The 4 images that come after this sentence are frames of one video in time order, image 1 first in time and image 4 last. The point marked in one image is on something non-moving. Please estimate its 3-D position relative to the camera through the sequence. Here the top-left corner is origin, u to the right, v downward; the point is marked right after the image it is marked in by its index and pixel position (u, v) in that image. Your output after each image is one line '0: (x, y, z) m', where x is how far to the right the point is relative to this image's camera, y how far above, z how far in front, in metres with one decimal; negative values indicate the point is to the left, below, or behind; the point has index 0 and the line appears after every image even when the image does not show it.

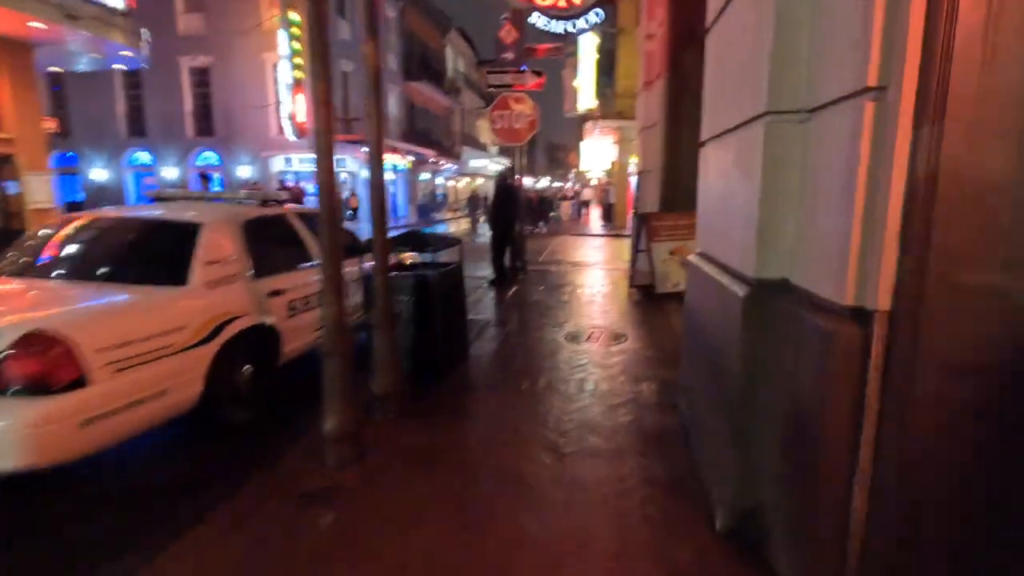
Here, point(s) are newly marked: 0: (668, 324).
0: (+2.4, -0.6, +8.2) m
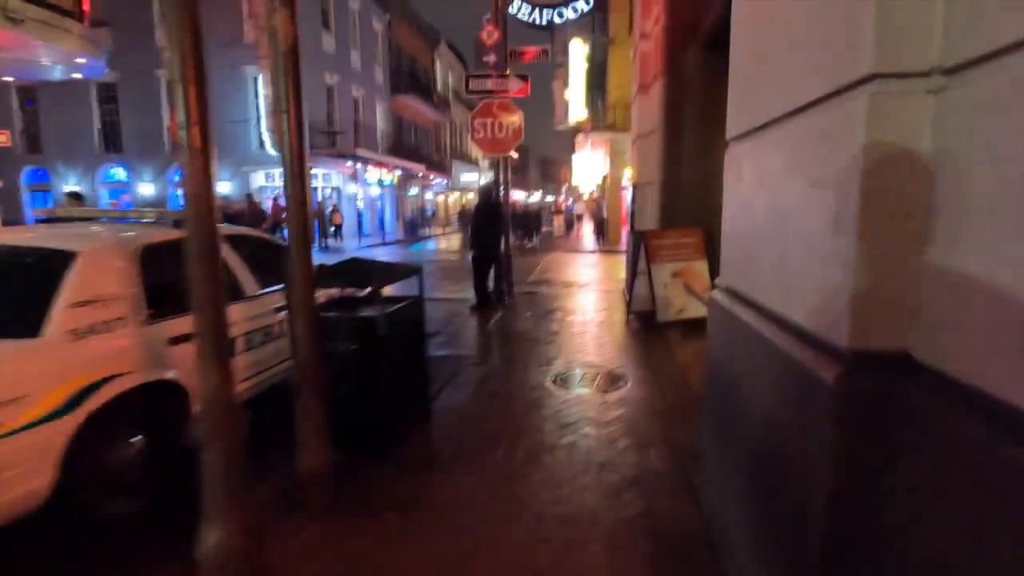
0: (+2.1, -1.0, +7.1) m
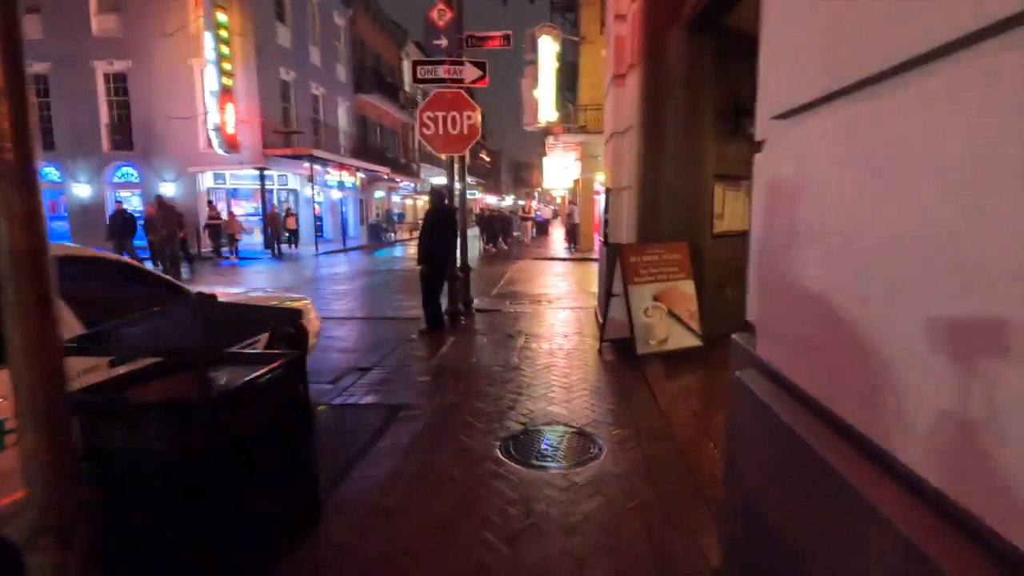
0: (+1.6, -1.3, +5.7) m
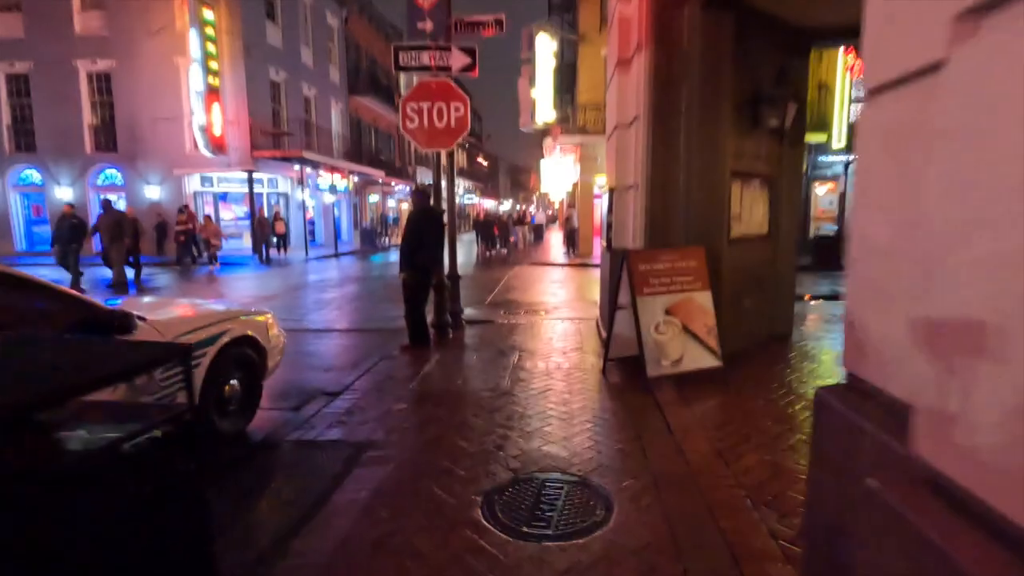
0: (+1.5, -1.4, +4.8) m
